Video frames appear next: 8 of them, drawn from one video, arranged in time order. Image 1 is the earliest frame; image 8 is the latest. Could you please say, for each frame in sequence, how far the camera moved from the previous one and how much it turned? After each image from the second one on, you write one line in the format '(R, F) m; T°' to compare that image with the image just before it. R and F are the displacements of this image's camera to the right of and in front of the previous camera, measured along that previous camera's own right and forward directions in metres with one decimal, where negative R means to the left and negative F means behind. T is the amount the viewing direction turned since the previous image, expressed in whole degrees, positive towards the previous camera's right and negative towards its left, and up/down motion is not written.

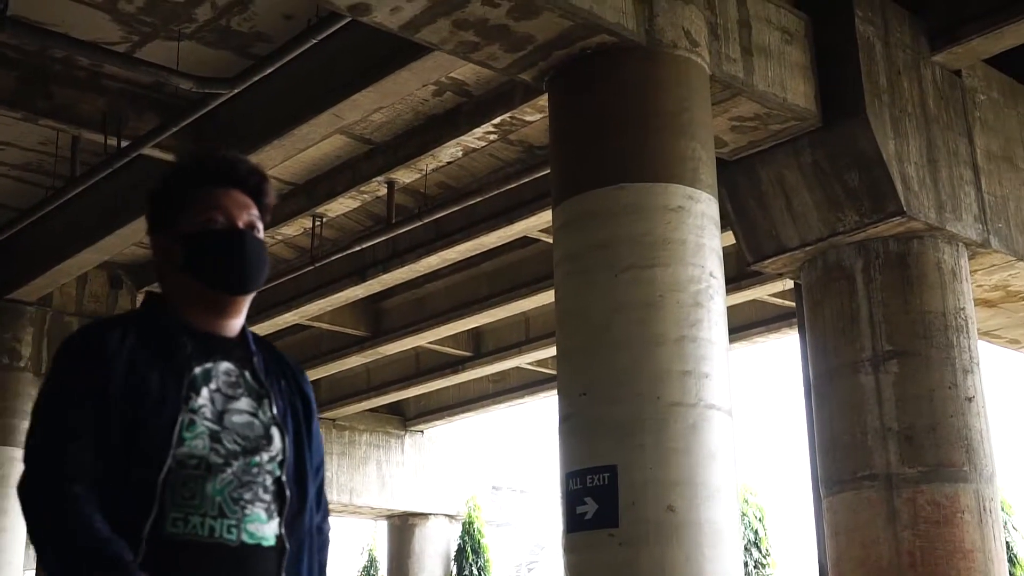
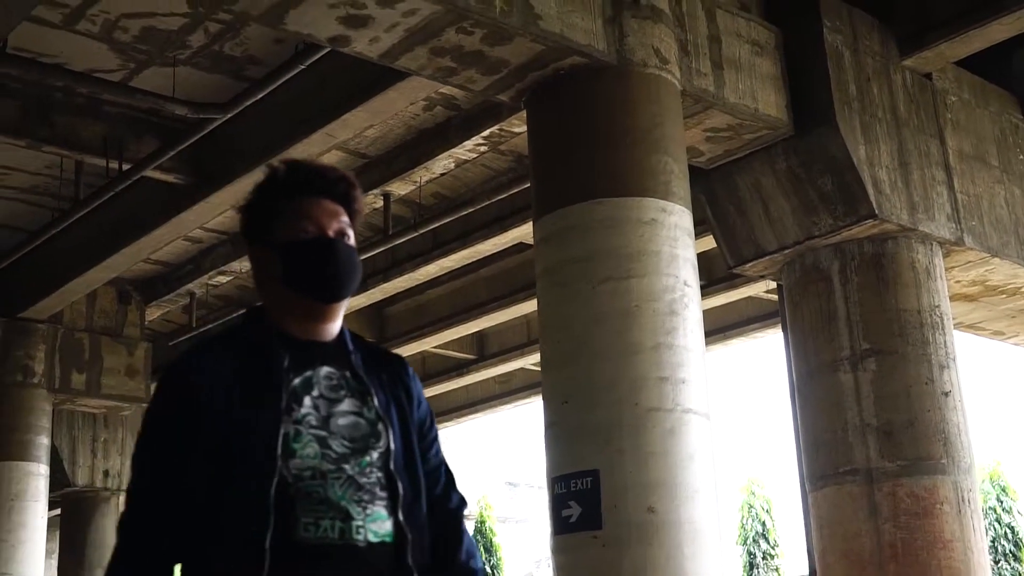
(+0.2, -0.4) m; -1°
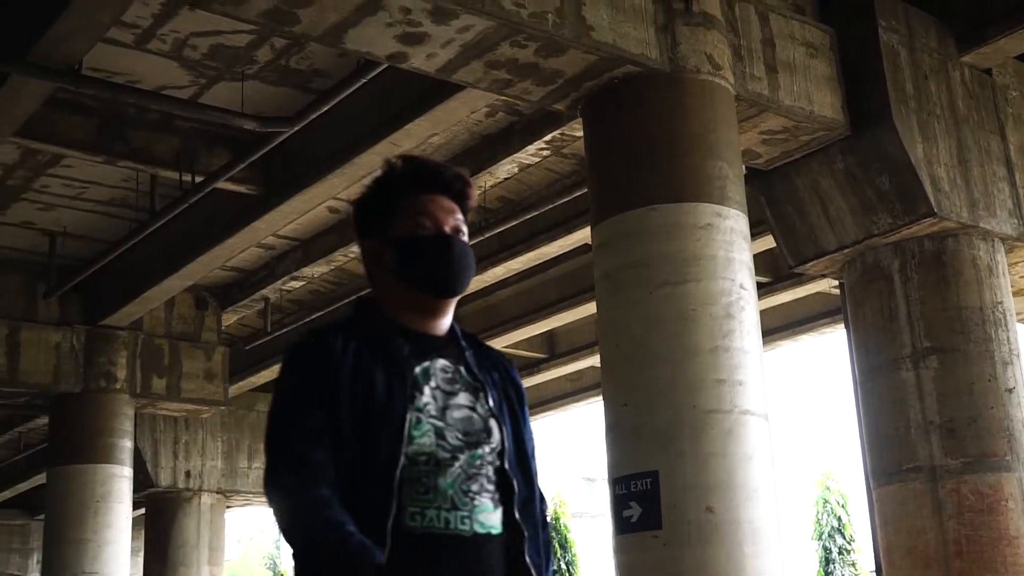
(+0.1, -0.2) m; -3°
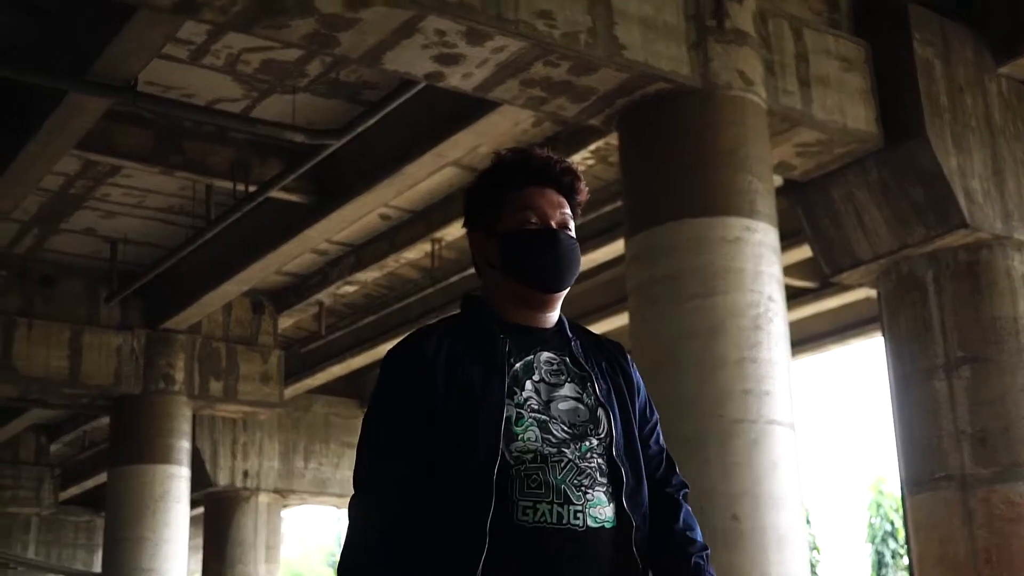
(+0.2, -0.3) m; -3°
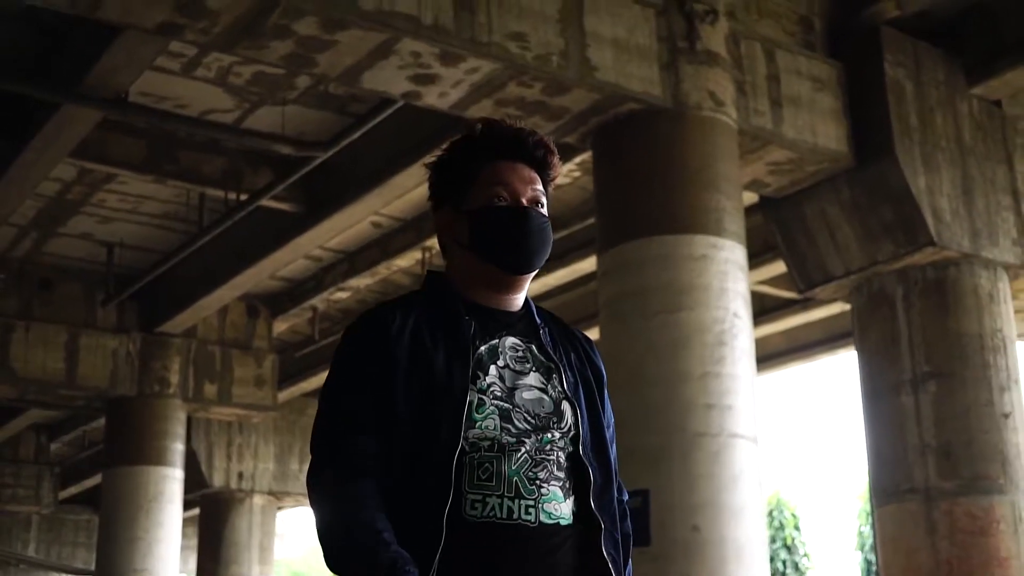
(+0.2, -0.3) m; 0°
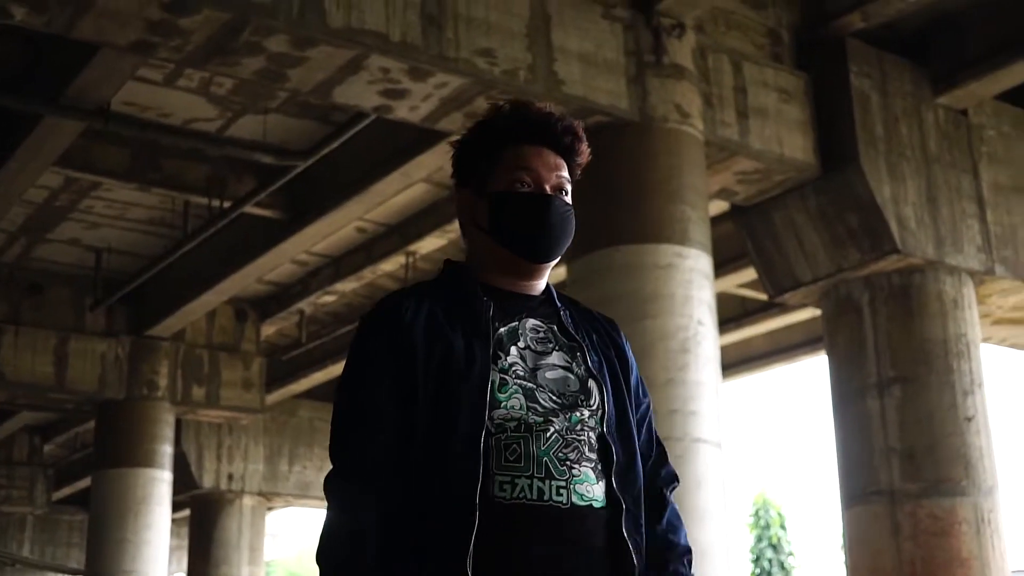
(+0.2, -0.2) m; 0°
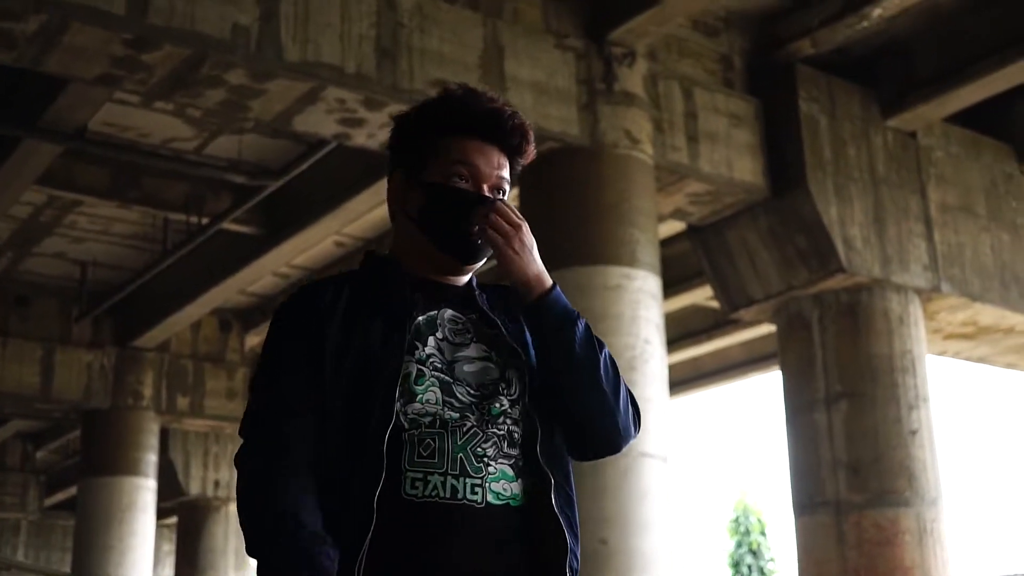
(+0.3, -0.4) m; 0°
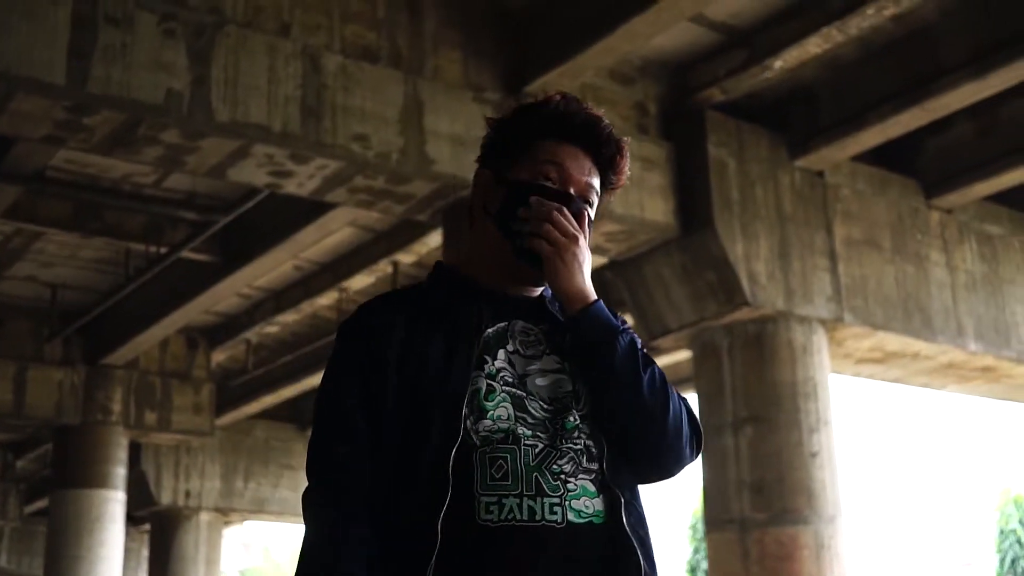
(+0.6, -0.8) m; 0°
